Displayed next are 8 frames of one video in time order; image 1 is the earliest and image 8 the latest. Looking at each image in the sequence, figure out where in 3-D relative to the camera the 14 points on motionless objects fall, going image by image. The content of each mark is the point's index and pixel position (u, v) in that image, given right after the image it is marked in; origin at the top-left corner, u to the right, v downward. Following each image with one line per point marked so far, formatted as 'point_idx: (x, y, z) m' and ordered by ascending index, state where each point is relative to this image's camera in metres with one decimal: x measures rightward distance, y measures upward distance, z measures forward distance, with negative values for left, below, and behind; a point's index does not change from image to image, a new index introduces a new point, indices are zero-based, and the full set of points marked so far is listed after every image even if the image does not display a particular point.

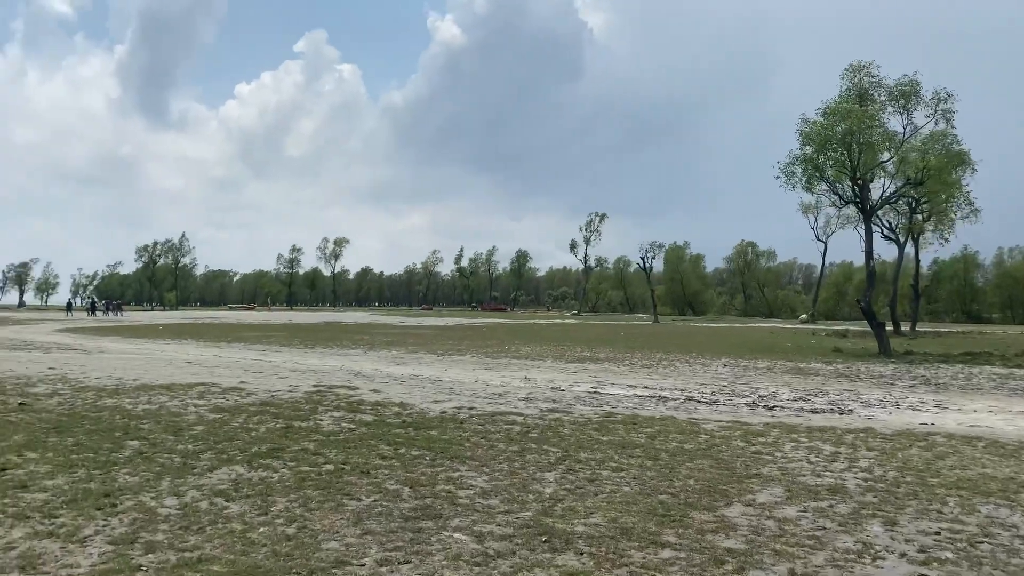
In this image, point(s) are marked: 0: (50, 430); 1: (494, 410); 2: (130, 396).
0: (-5.8, -1.8, +10.6) m
1: (-0.3, -1.9, +13.4) m
2: (-6.6, -1.9, +14.6) m
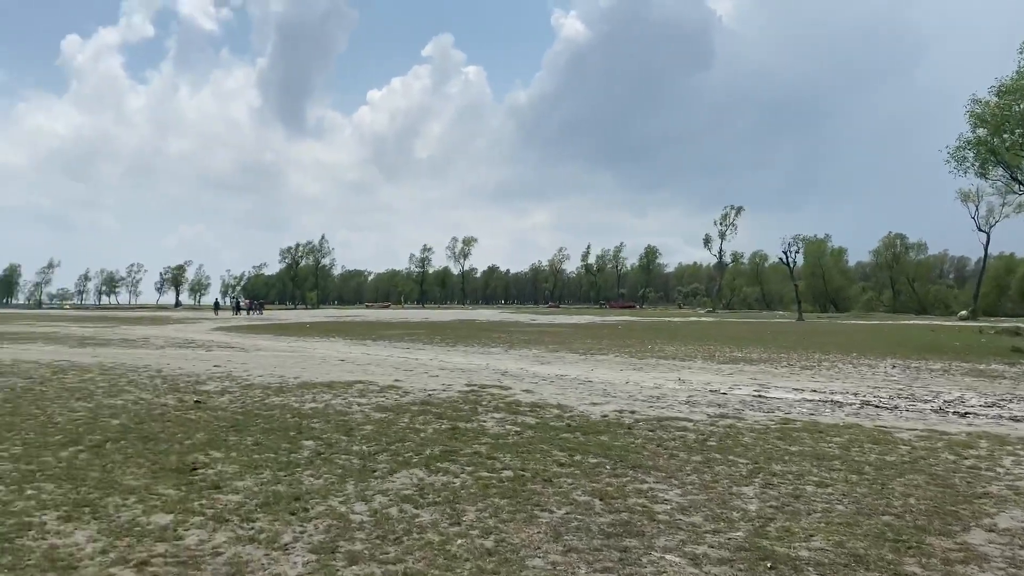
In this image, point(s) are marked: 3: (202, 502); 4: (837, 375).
0: (-3.6, -1.8, +10.8) m
1: (+2.2, -1.9, +12.8) m
2: (-3.8, -1.9, +15.0) m
3: (-2.5, -1.8, +6.9) m
4: (+7.5, -2.0, +19.5) m
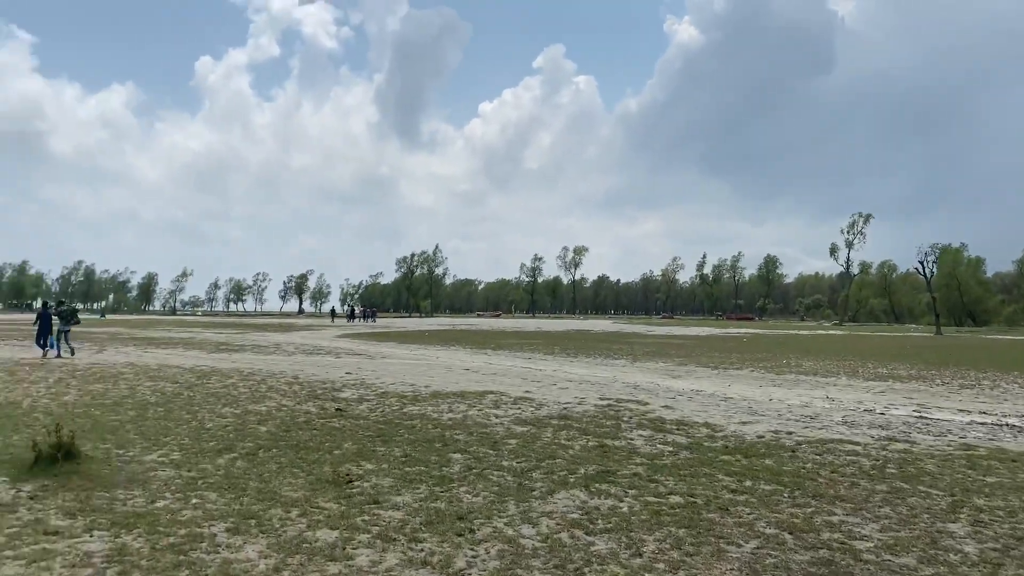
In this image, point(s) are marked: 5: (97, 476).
0: (-1.7, -1.9, +10.7) m
1: (+4.3, -2.1, +11.9) m
2: (-1.4, -2.1, +14.8) m
3: (-1.2, -1.8, +6.7) m
4: (+10.4, -2.3, +17.8) m
5: (-4.0, -1.8, +8.1) m
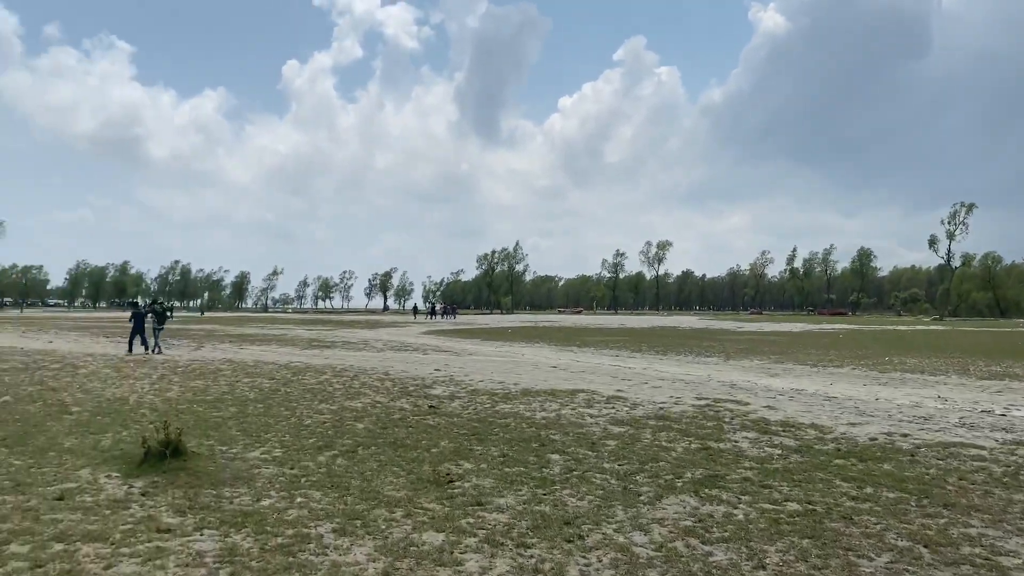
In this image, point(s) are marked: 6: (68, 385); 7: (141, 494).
0: (-0.5, -1.9, +10.6) m
1: (+5.7, -2.0, +11.2) m
2: (+0.2, -2.0, +14.7) m
3: (-0.3, -1.8, +6.5) m
4: (+12.3, -2.1, +16.5) m
5: (-3.0, -1.8, +8.2) m
6: (-8.9, -2.0, +16.9) m
7: (-3.2, -1.8, +7.4) m
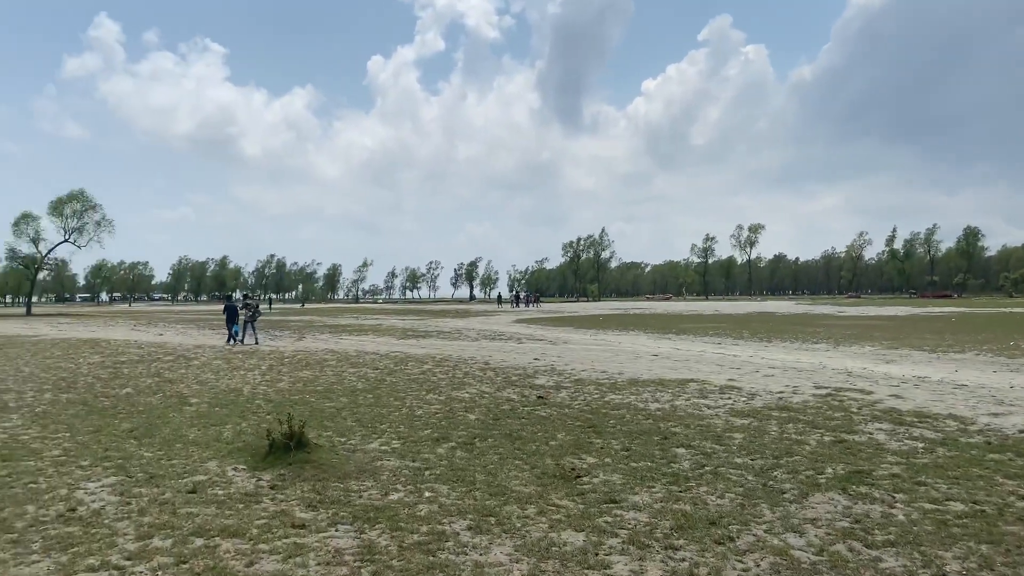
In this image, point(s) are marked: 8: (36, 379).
0: (+0.9, -1.7, +10.3) m
1: (+7.1, -1.7, +10.3) m
2: (+2.0, -1.8, +14.3) m
3: (+0.7, -1.7, +6.2) m
4: (+14.2, -1.7, +14.9) m
5: (-1.8, -1.7, +8.1) m
6: (-6.8, -1.8, +17.4) m
7: (-2.1, -1.7, +7.4) m
8: (-9.9, -1.9, +17.5) m
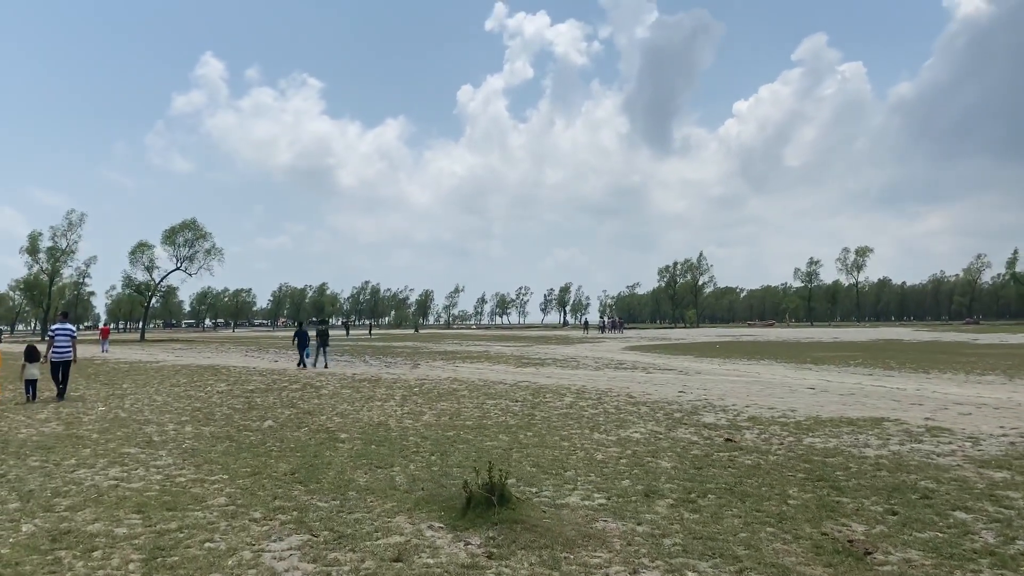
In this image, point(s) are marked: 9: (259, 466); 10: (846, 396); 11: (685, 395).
0: (+3.2, -2.0, +8.7) m
1: (+9.3, -2.0, +8.0) m
2: (+4.7, -2.2, +12.5) m
3: (+2.5, -1.9, +4.7) m
4: (+16.9, -2.1, +11.9) m
5: (+0.2, -1.9, +6.8) m
6: (-3.8, -2.4, +16.6) m
7: (-0.2, -1.9, +6.1) m
8: (-6.9, -2.4, +17.0) m
9: (-3.0, -2.1, +10.1) m
10: (+7.7, -2.5, +19.5) m
11: (+4.0, -2.4, +19.4) m
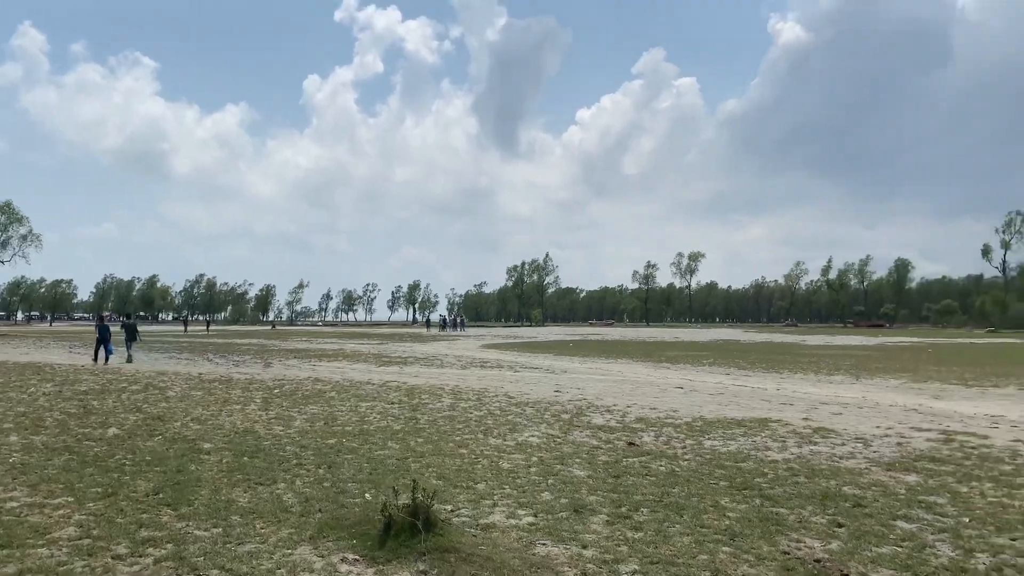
0: (+2.3, -2.0, +8.2) m
1: (+8.5, -2.1, +8.7) m
2: (+3.1, -2.2, +12.3) m
3: (+2.4, -1.9, +4.2) m
4: (+15.2, -2.3, +13.9) m
5: (-0.2, -1.9, +5.9) m
6: (-6.0, -2.2, +14.8) m
7: (-0.5, -1.9, +5.1) m
8: (-9.1, -2.2, +14.6) m
9: (-4.1, -2.0, +8.5) m
10: (+4.8, -2.5, +19.7) m
11: (+1.1, -2.4, +18.9) m
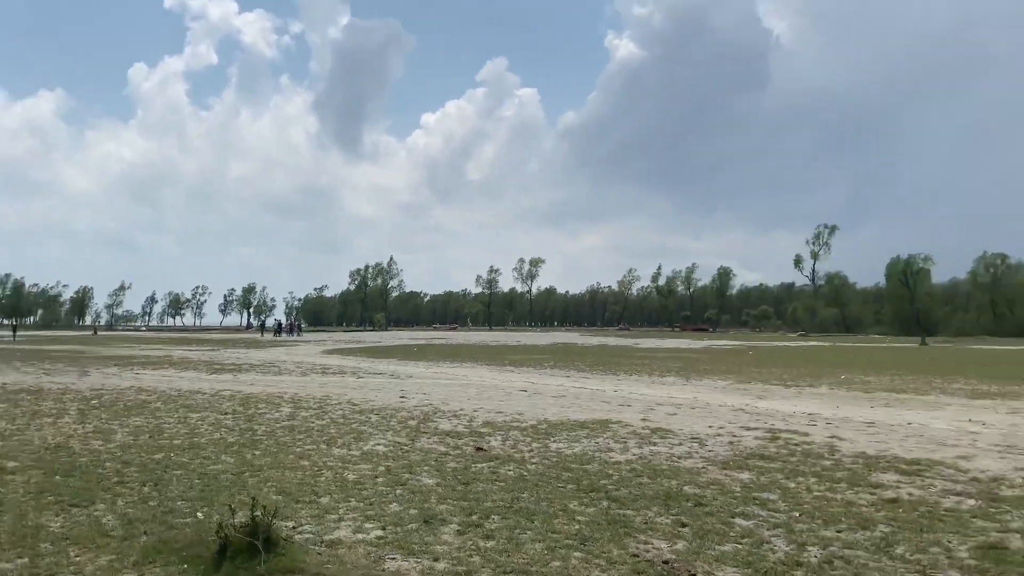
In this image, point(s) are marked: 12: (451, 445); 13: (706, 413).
0: (+0.8, -2.0, +8.3) m
1: (+6.8, -2.2, +10.0) m
2: (+0.8, -2.2, +12.5) m
3: (+1.7, -1.9, +4.4) m
4: (+12.4, -2.5, +16.3) m
5: (-1.2, -1.9, +5.6) m
6: (-8.5, -2.2, +13.2) m
7: (-1.4, -1.9, +4.7) m
8: (-11.6, -2.2, +12.5) m
9: (-5.5, -2.0, +7.4) m
10: (+1.1, -2.6, +20.1) m
11: (-2.3, -2.5, +18.6) m
12: (-0.9, -2.2, +11.7) m
13: (+3.9, -2.5, +17.0) m
